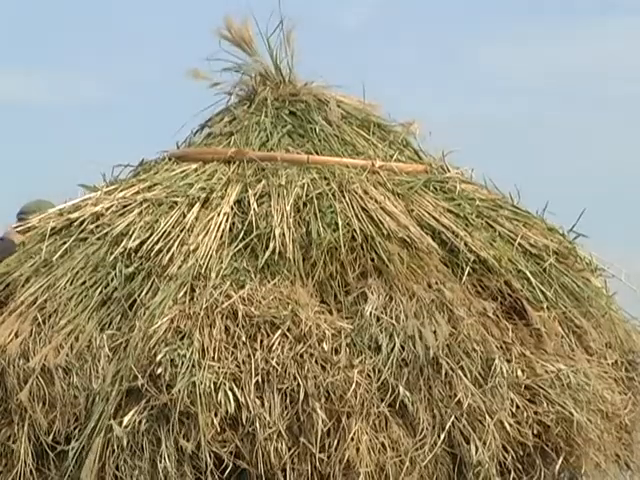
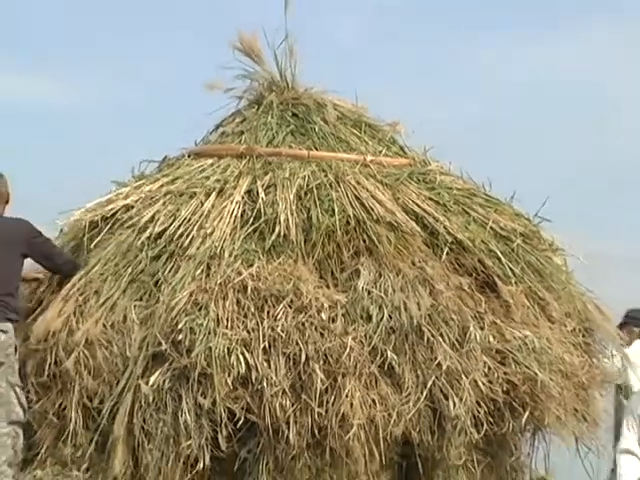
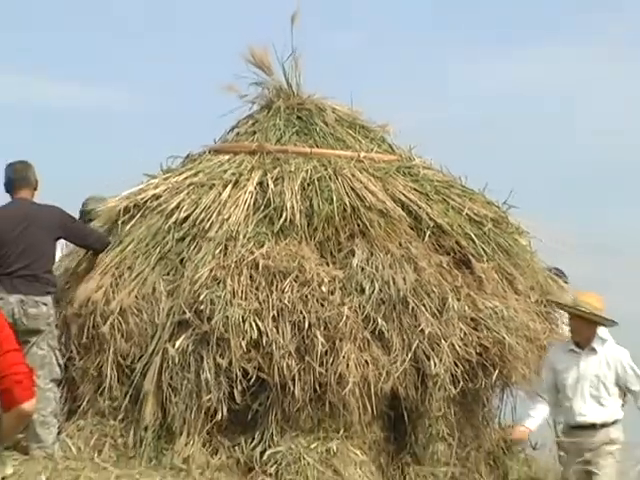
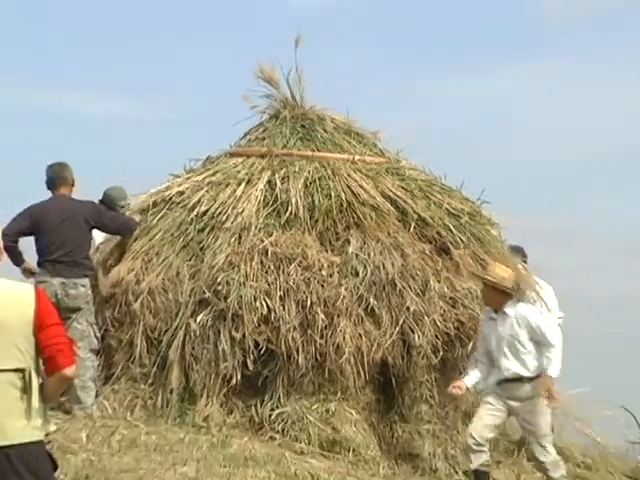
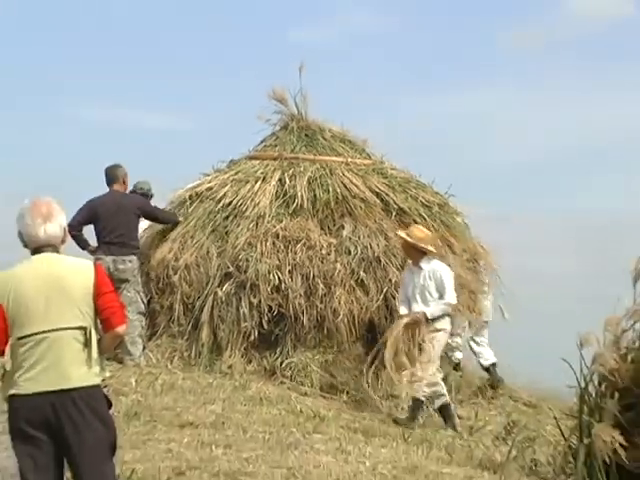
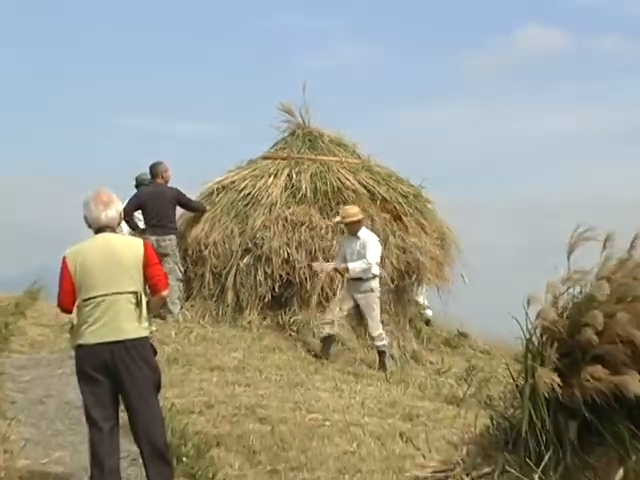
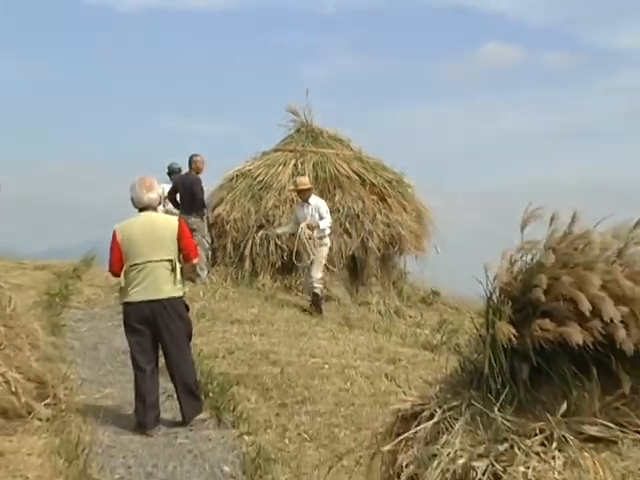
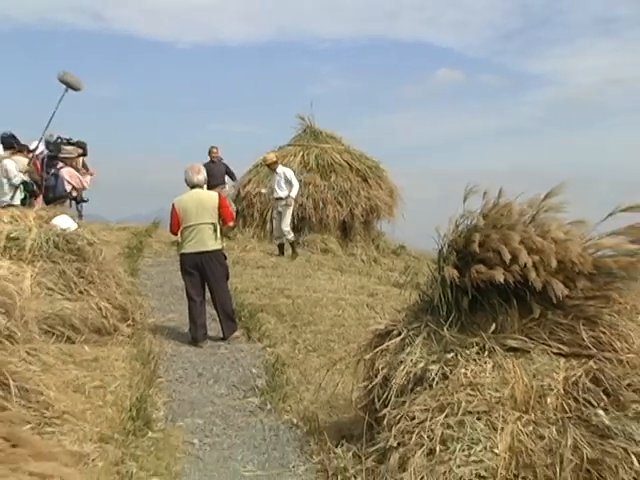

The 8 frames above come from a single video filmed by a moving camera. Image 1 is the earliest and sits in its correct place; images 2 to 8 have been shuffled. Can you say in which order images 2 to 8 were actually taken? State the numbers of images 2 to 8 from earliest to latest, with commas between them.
2, 3, 4, 5, 6, 7, 8
